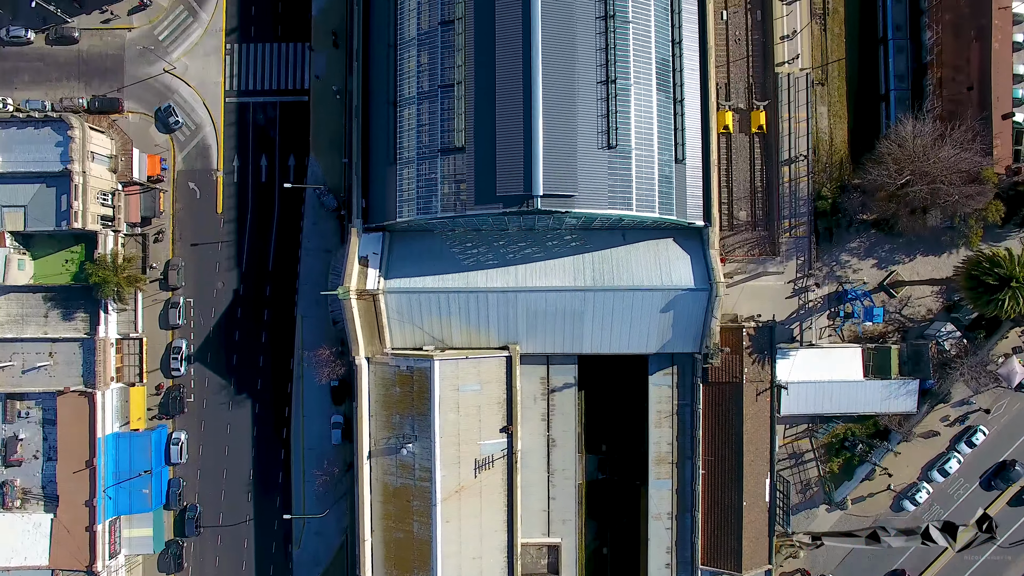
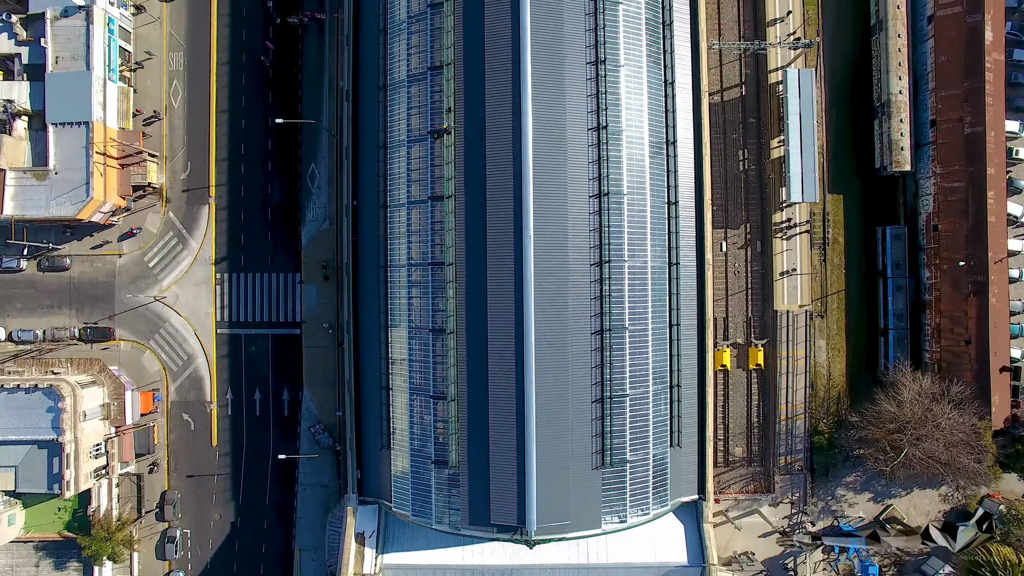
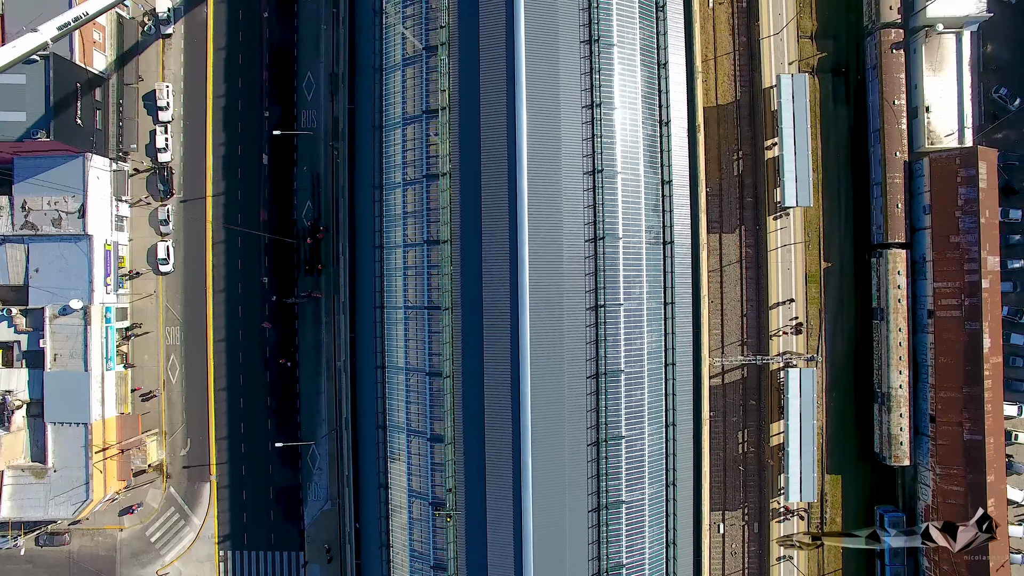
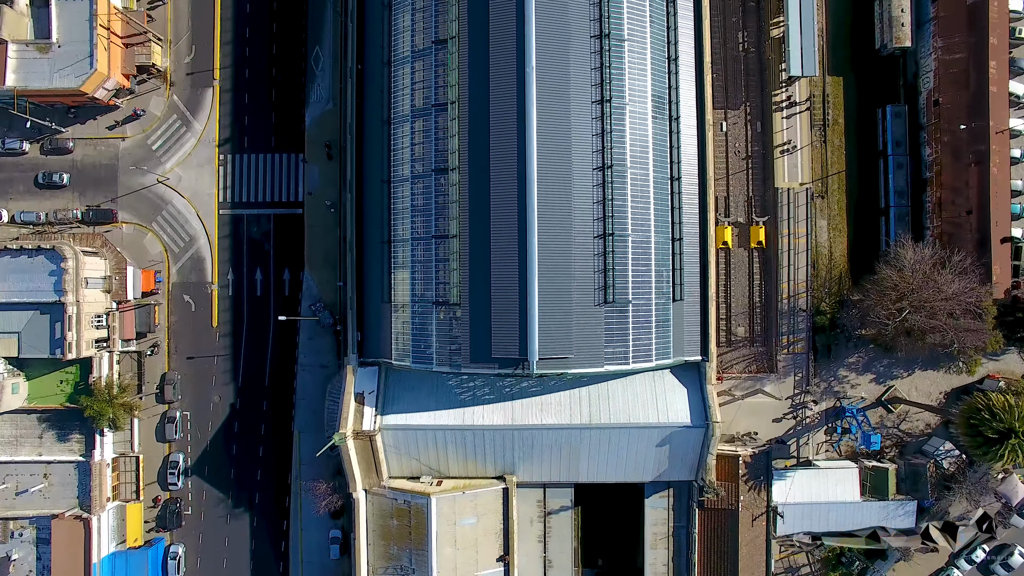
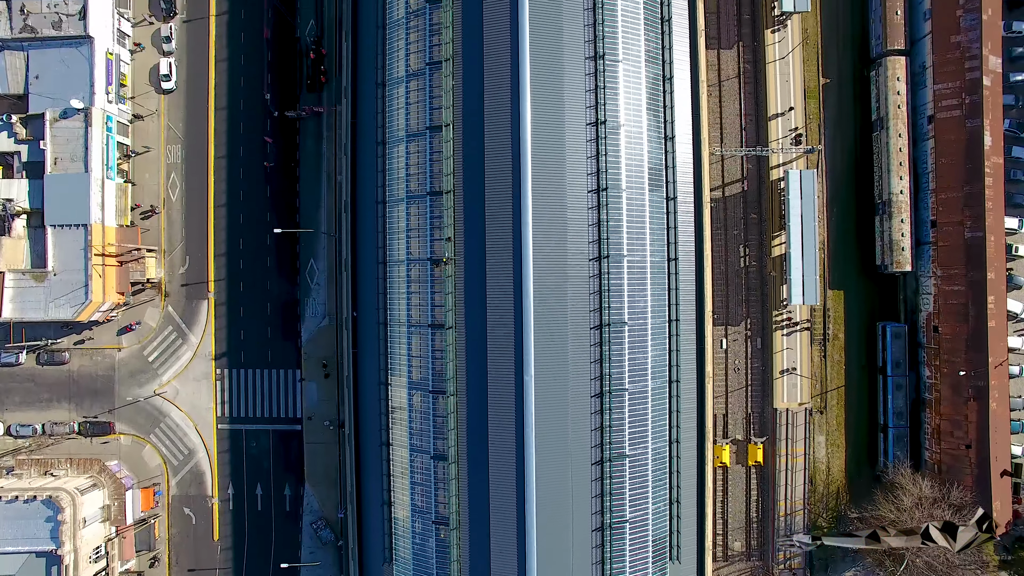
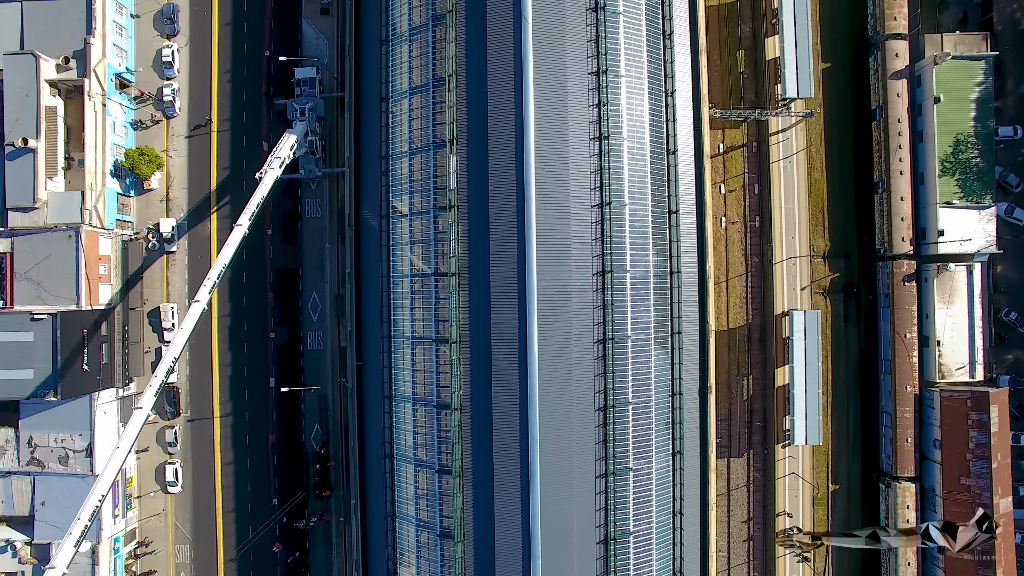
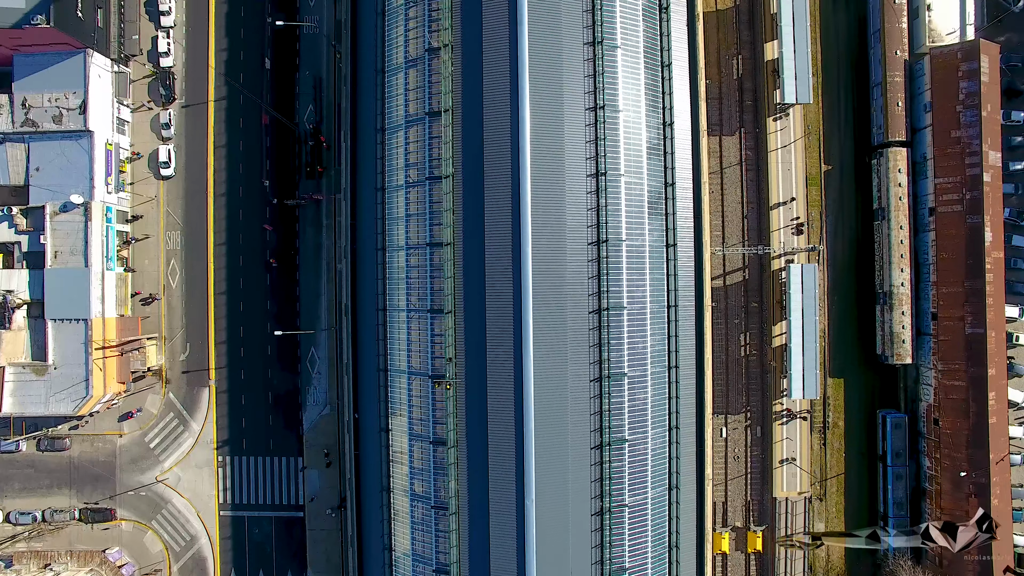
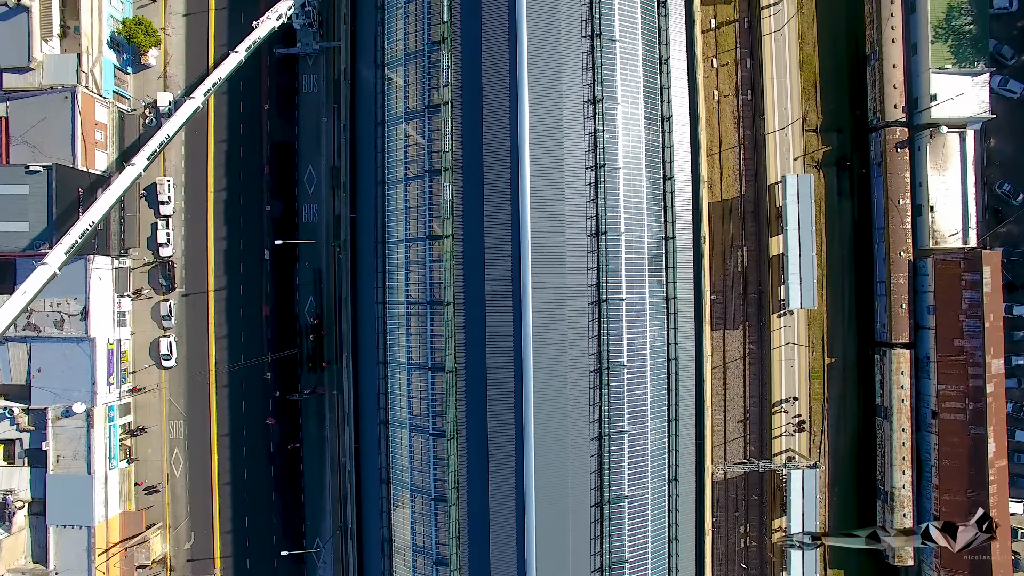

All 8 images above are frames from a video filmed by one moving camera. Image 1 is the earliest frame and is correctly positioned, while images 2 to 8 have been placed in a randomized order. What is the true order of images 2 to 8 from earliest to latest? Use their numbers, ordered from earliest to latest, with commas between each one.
4, 2, 5, 7, 3, 8, 6
